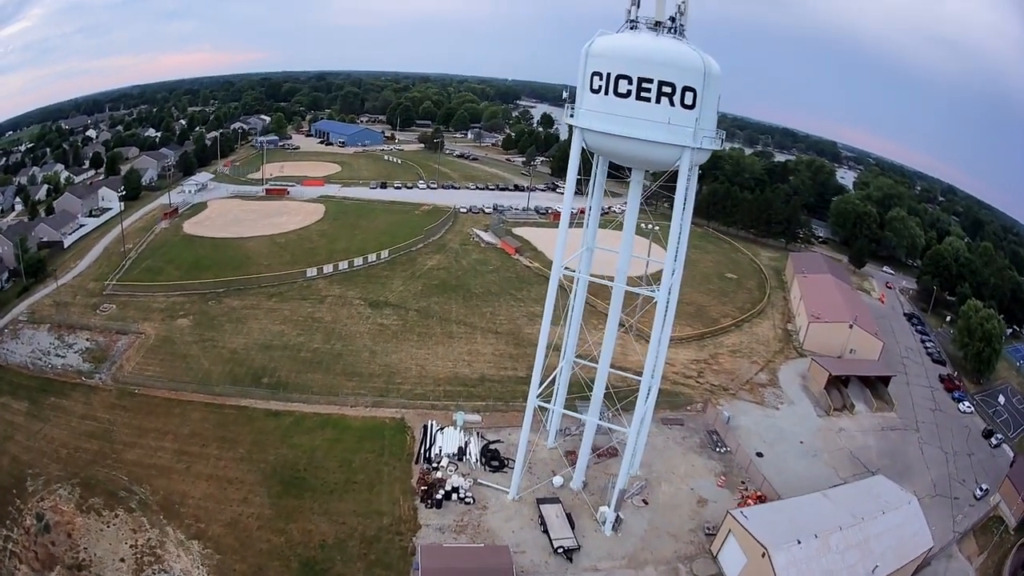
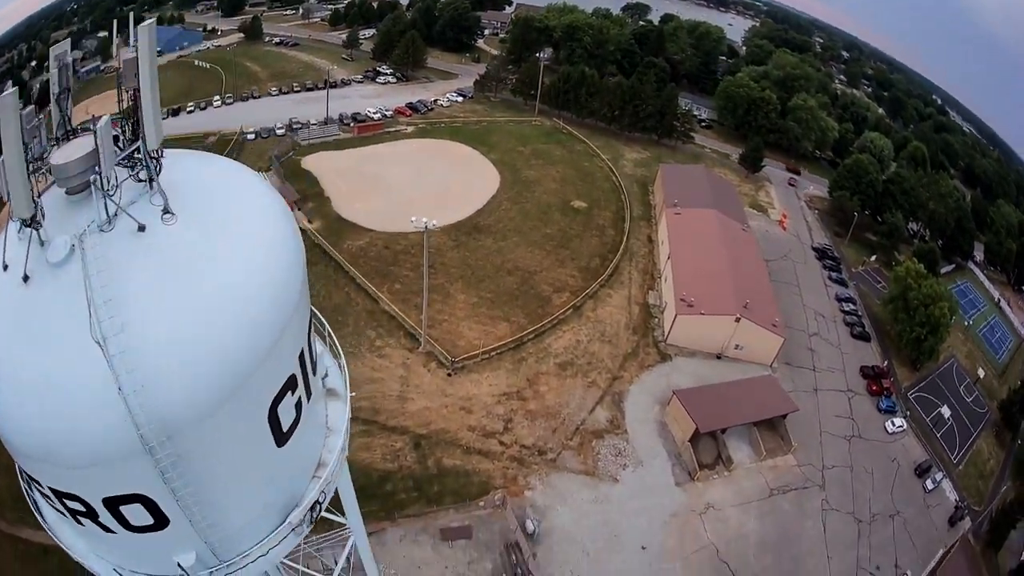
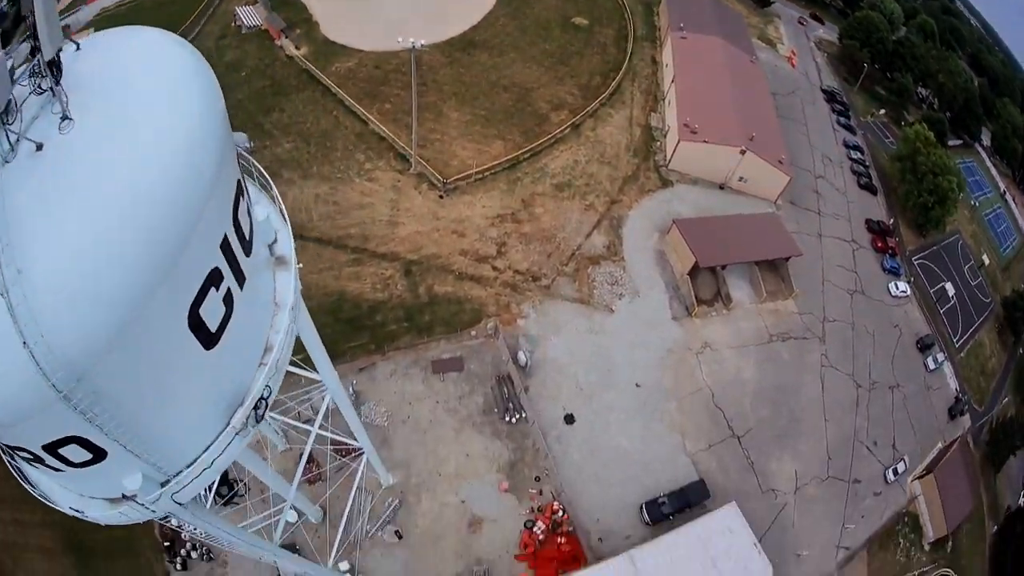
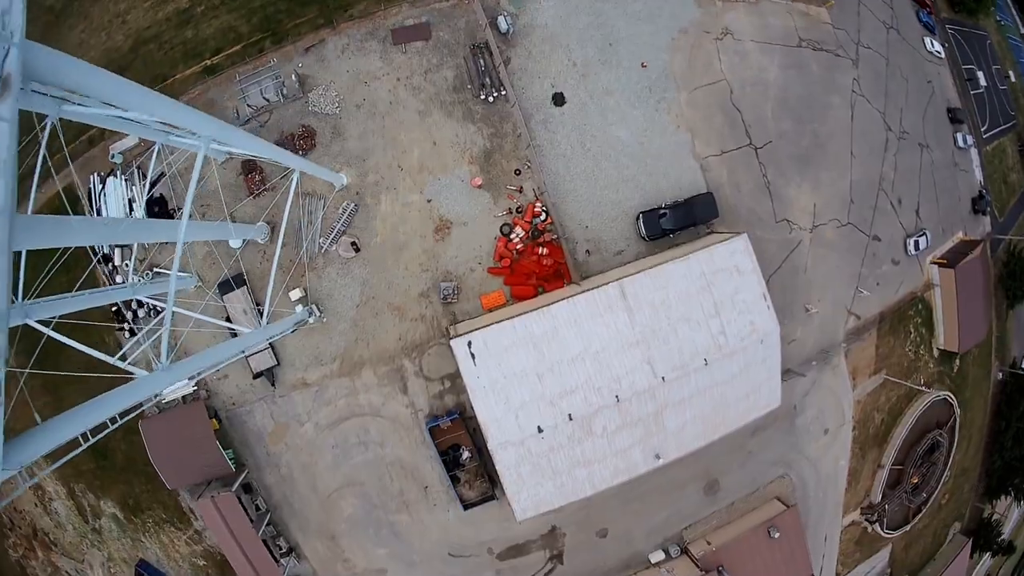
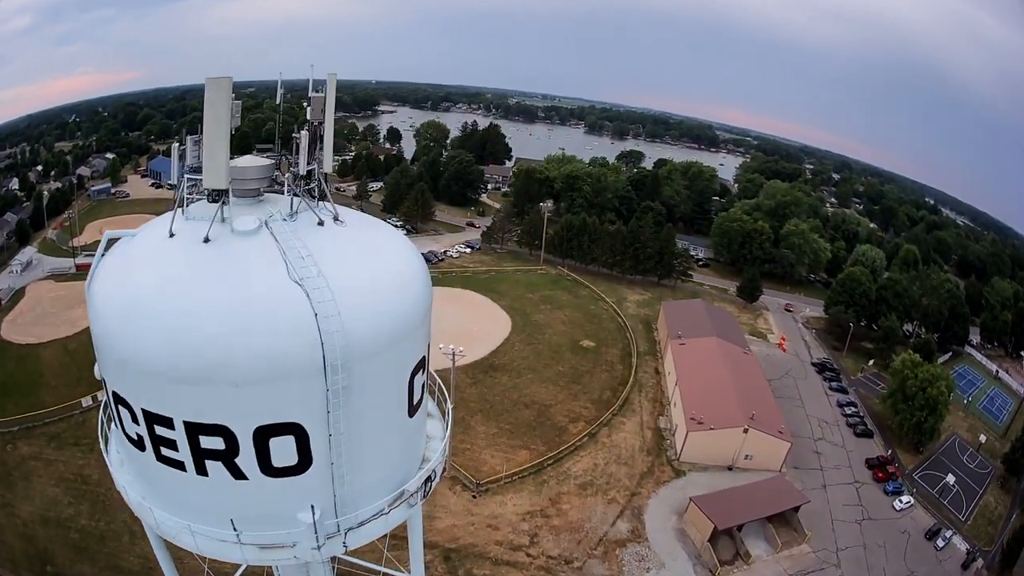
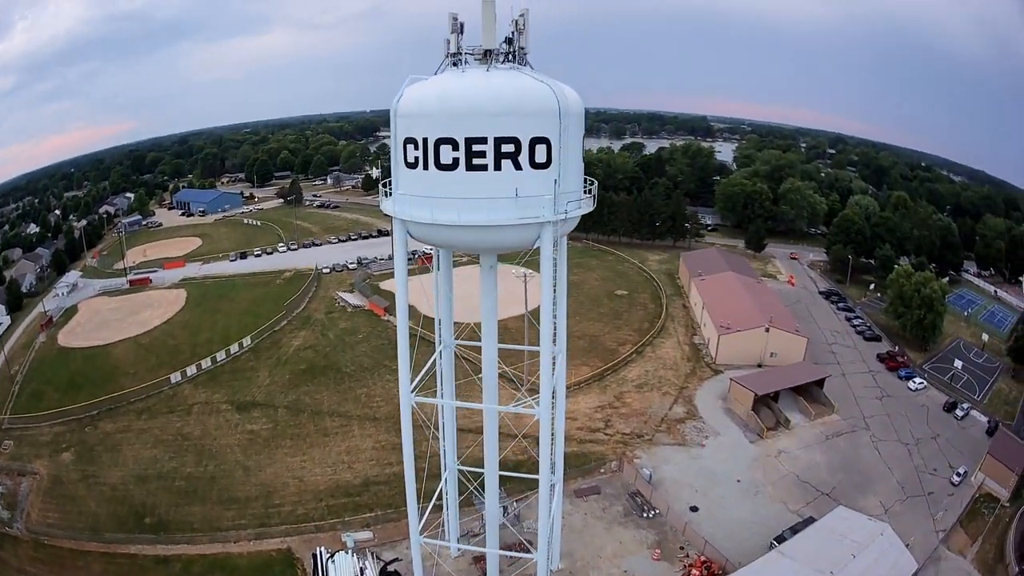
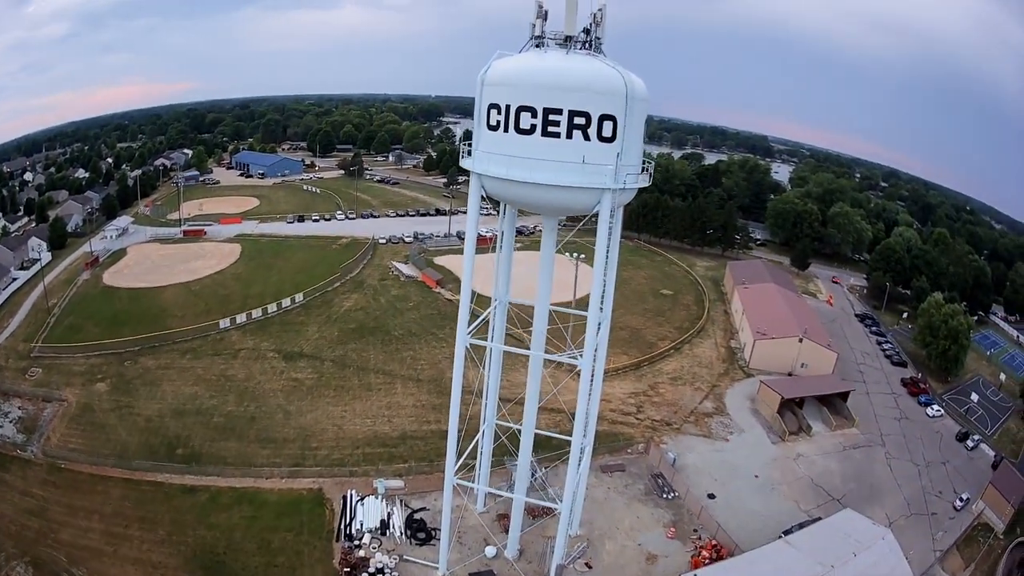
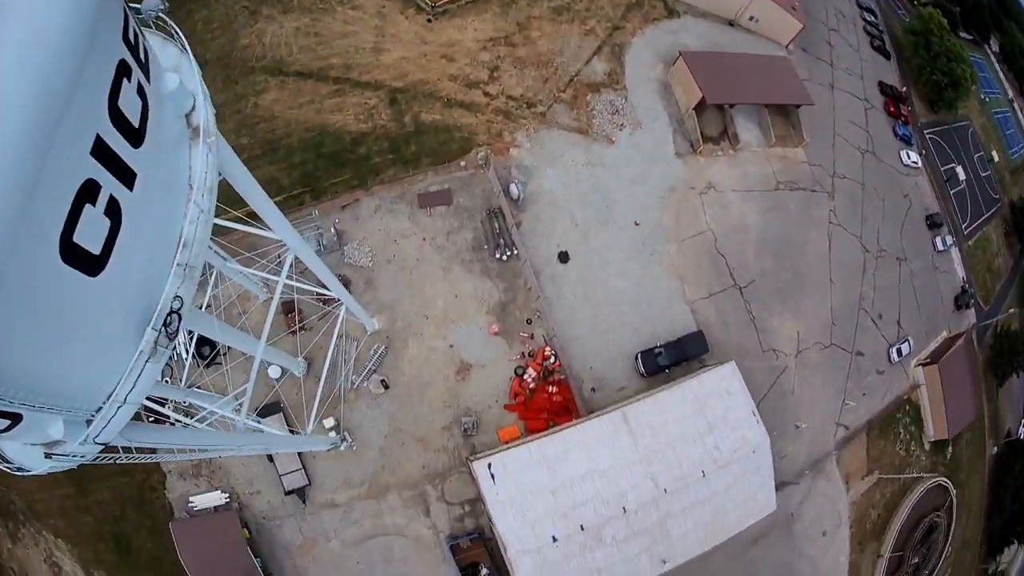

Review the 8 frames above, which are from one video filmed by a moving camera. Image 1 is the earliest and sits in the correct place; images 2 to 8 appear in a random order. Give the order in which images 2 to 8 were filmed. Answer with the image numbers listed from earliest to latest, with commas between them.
7, 6, 5, 2, 3, 8, 4
